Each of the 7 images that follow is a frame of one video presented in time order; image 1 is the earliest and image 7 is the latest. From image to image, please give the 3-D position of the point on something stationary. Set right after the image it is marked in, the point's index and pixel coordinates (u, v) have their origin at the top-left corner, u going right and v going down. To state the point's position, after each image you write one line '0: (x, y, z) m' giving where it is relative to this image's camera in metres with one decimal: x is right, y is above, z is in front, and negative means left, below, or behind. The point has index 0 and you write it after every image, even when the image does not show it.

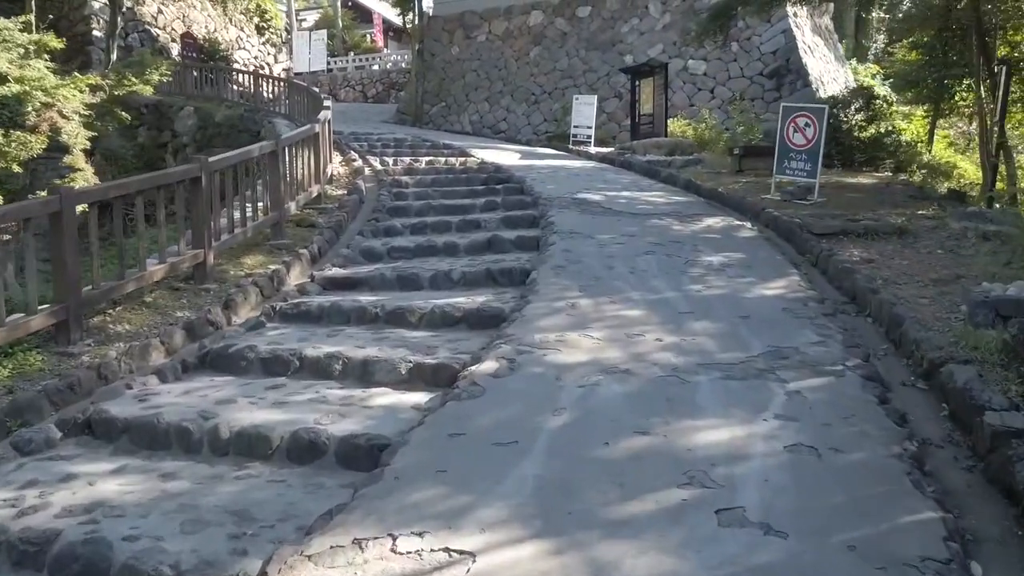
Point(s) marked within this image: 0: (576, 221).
0: (+0.6, +0.7, +7.6) m
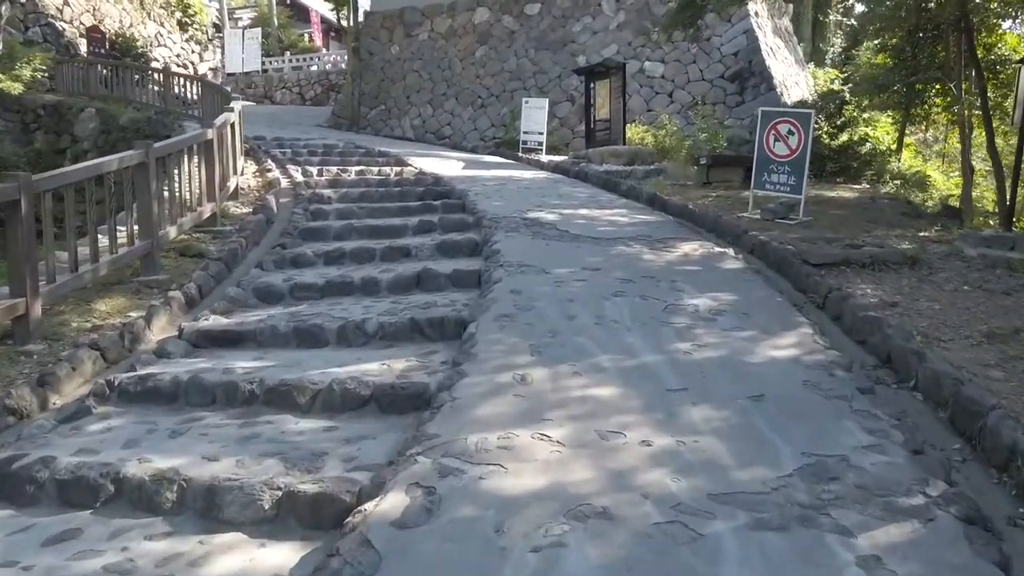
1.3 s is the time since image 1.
0: (+0.1, +0.3, +6.3) m
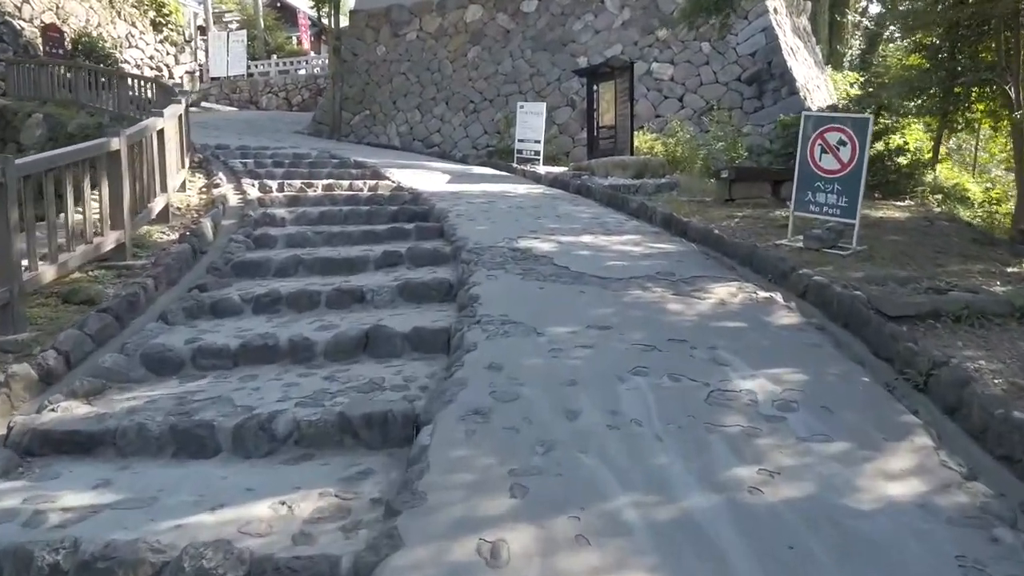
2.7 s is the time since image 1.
0: (0.0, 0.0, +4.8) m
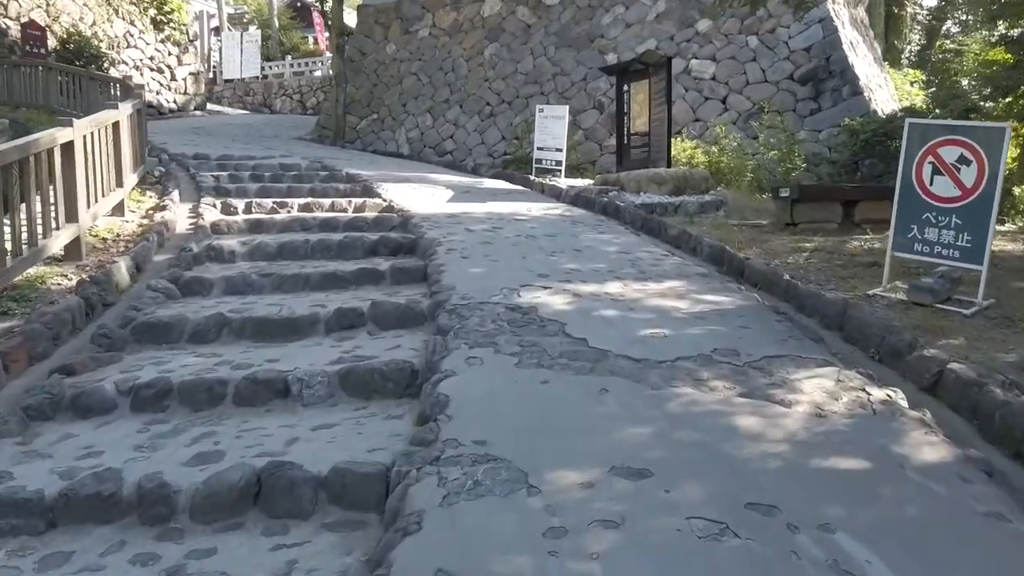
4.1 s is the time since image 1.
0: (0.0, -0.4, +3.2) m
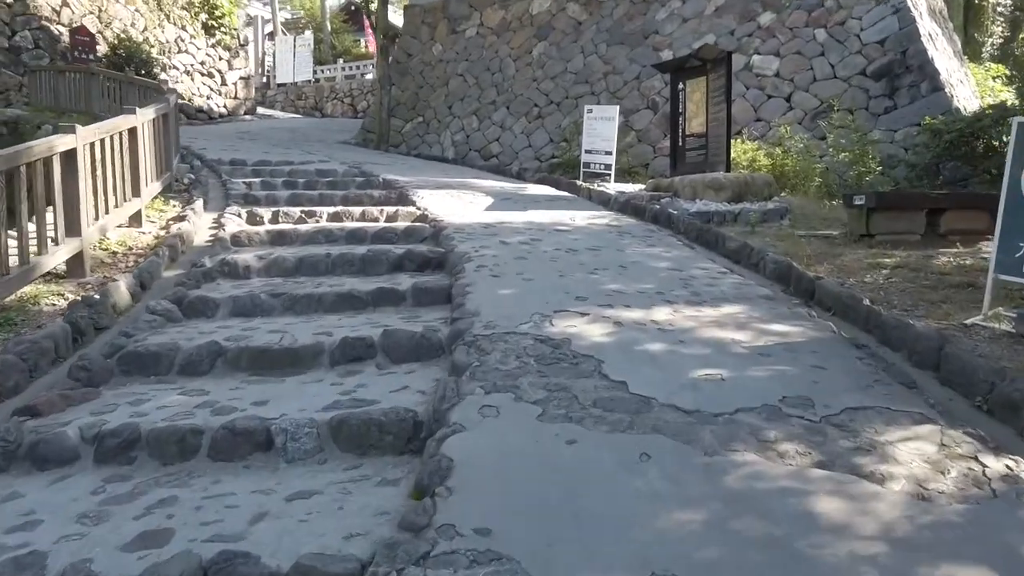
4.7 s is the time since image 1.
0: (0.0, -0.6, +2.6) m
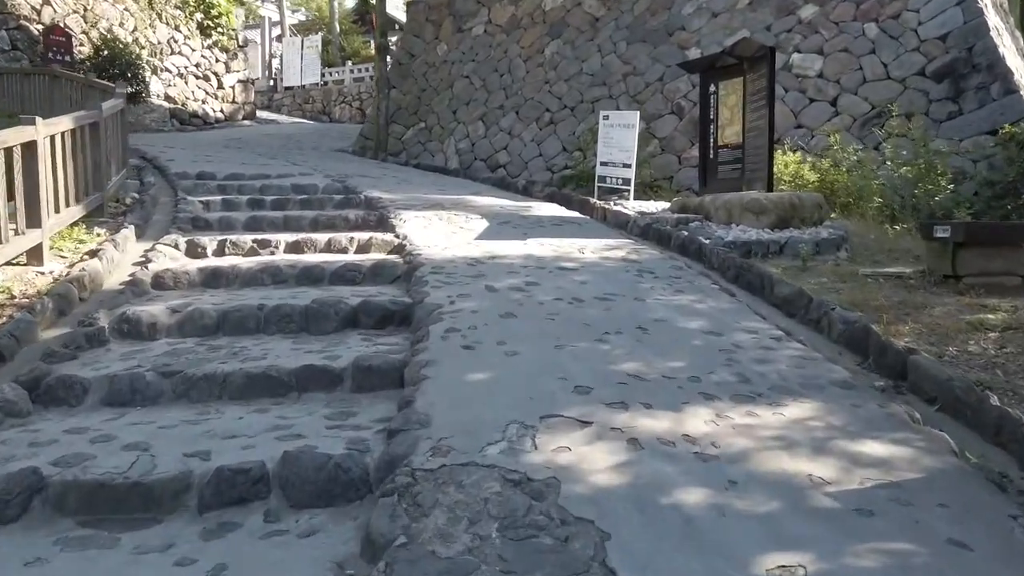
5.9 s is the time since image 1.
0: (-0.1, -0.9, +1.3) m
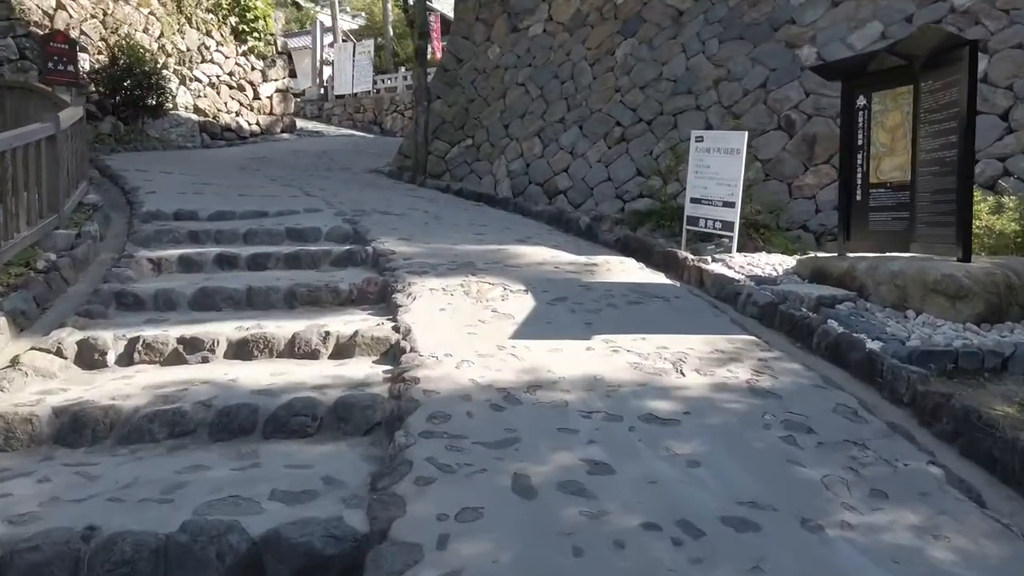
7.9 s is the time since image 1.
0: (-0.3, -1.6, -0.9) m
